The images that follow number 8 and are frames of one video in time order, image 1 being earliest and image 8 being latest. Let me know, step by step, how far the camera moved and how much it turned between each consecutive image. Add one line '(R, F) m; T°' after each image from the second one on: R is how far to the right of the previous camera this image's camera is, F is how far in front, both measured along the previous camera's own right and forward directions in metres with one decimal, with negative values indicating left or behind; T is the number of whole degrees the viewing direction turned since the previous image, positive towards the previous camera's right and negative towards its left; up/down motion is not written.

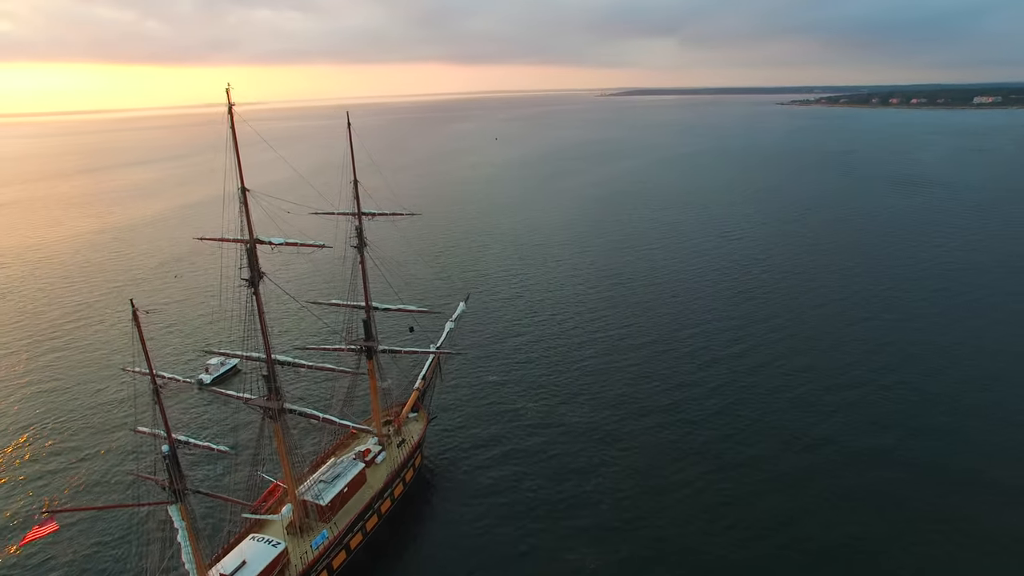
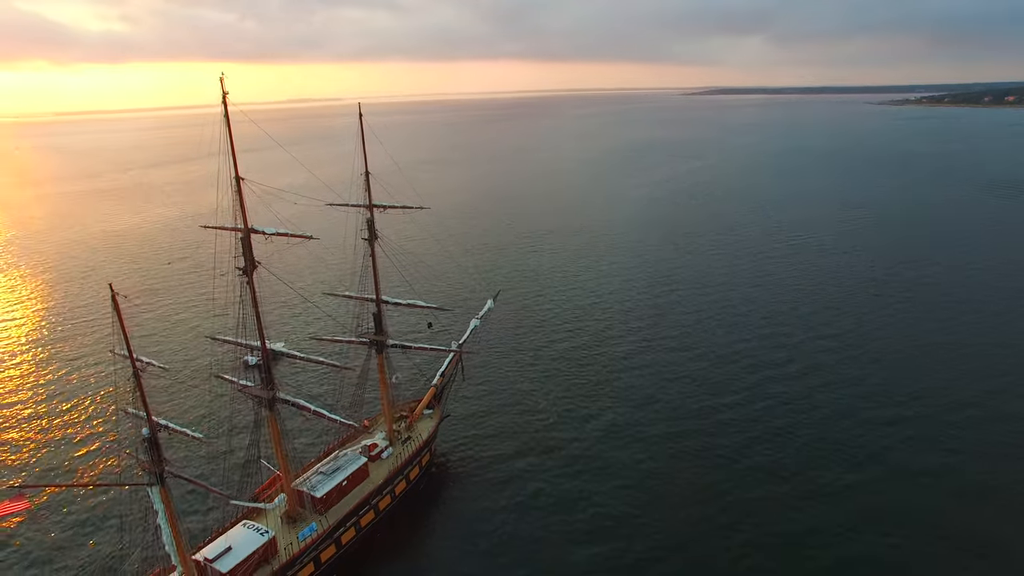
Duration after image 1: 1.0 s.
(+4.6, +2.0) m; -7°
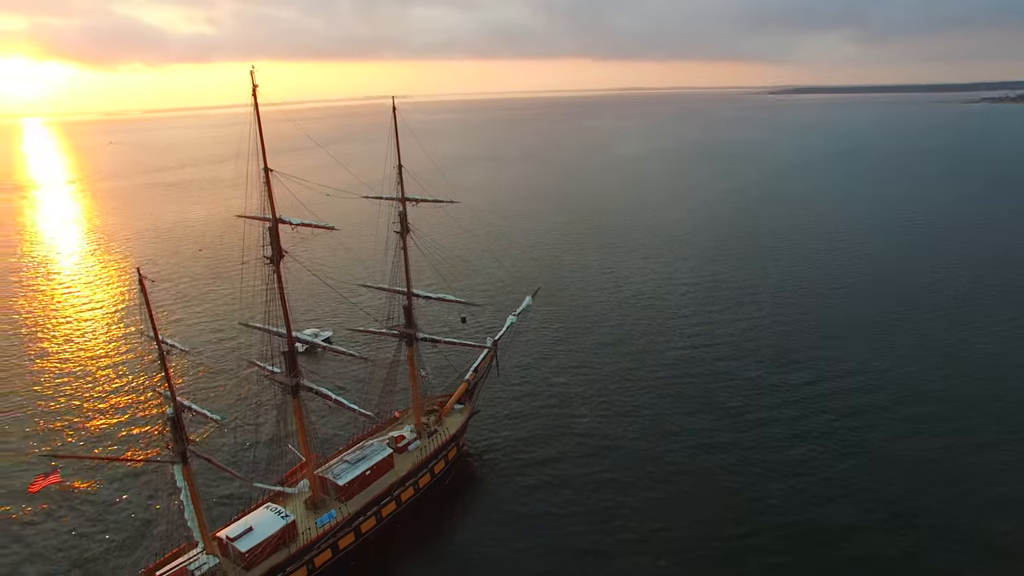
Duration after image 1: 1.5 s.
(+2.4, +0.7) m; -6°
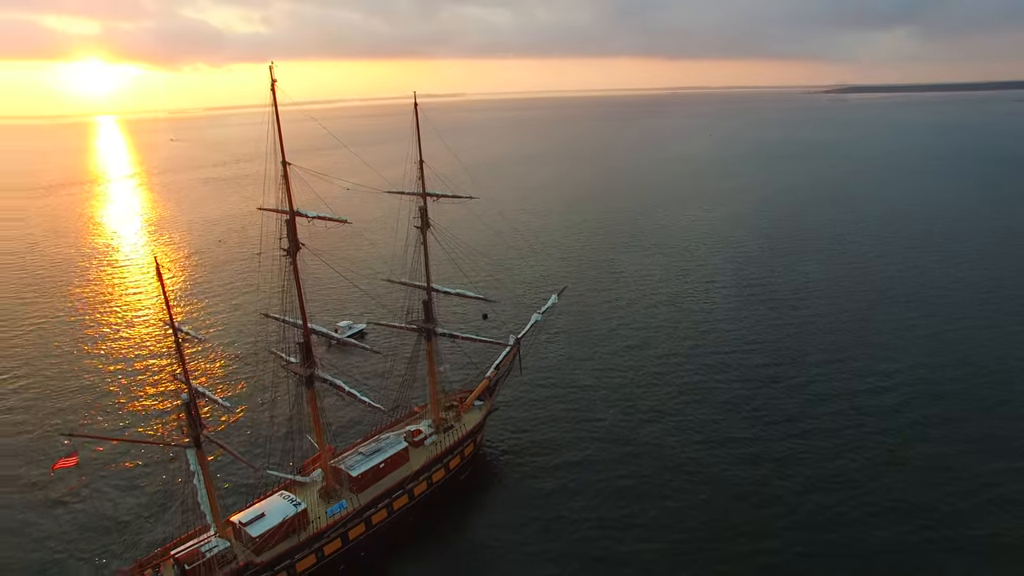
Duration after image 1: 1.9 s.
(+1.9, +0.4) m; -4°
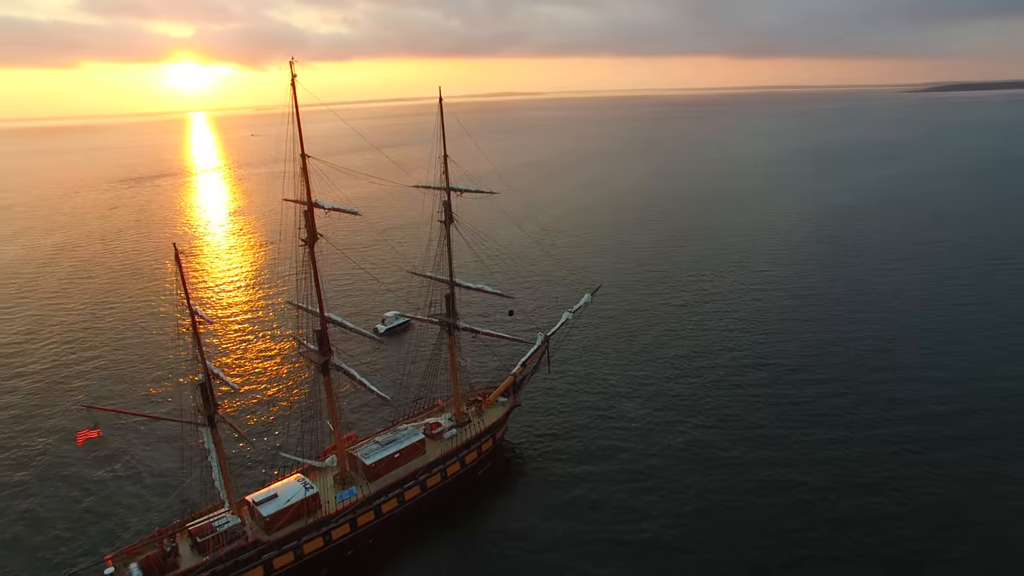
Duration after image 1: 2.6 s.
(+3.3, +0.5) m; -6°
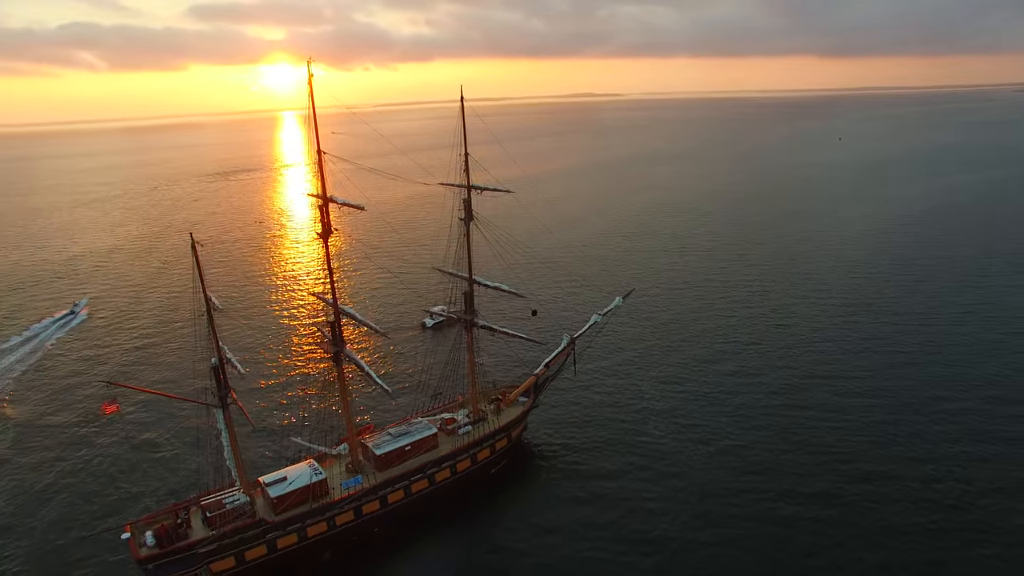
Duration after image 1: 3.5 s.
(+4.1, +0.3) m; -6°
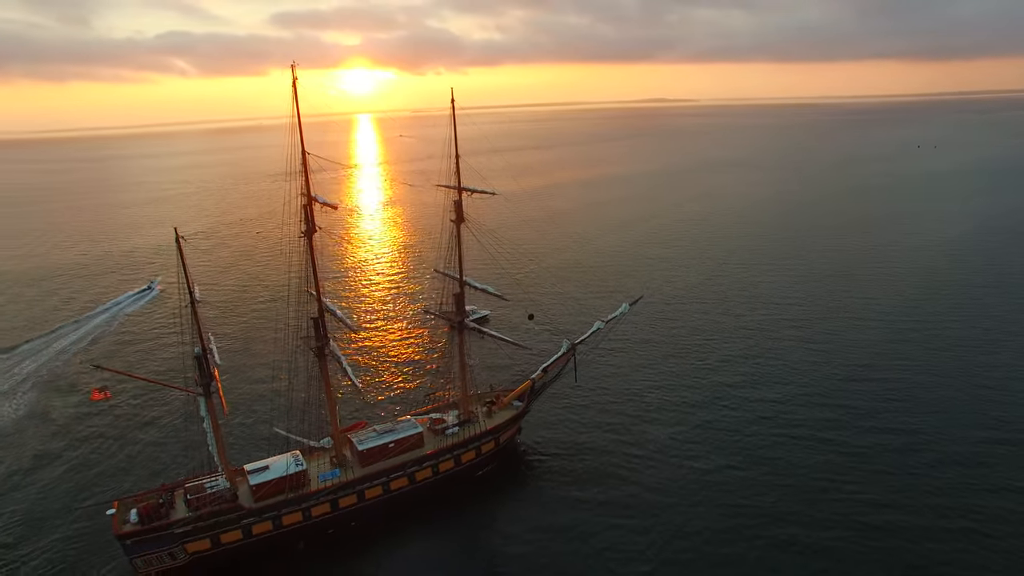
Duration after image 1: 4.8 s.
(+5.7, +0.2) m; -6°
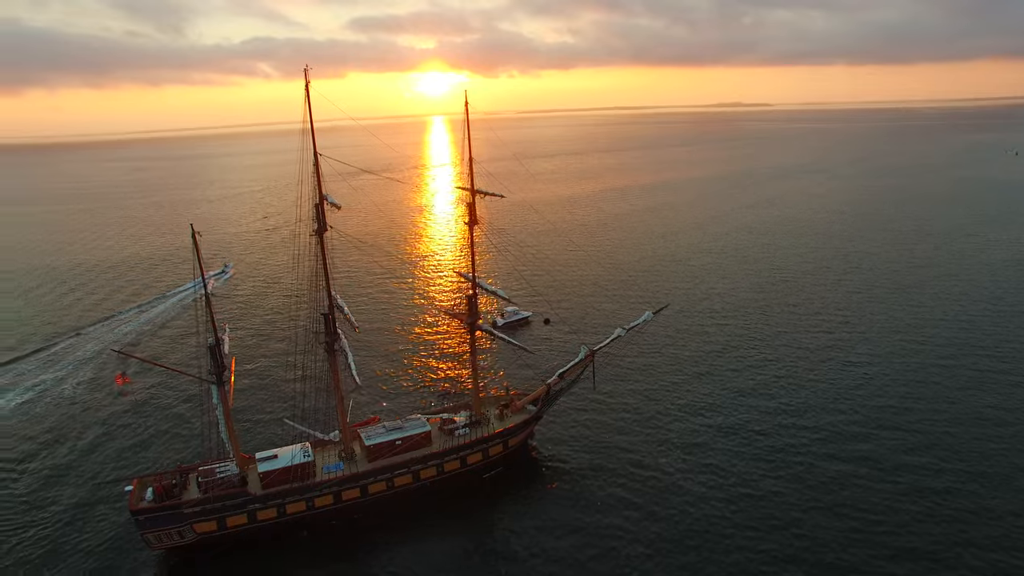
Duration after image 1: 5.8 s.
(+4.2, +0.2) m; -6°
